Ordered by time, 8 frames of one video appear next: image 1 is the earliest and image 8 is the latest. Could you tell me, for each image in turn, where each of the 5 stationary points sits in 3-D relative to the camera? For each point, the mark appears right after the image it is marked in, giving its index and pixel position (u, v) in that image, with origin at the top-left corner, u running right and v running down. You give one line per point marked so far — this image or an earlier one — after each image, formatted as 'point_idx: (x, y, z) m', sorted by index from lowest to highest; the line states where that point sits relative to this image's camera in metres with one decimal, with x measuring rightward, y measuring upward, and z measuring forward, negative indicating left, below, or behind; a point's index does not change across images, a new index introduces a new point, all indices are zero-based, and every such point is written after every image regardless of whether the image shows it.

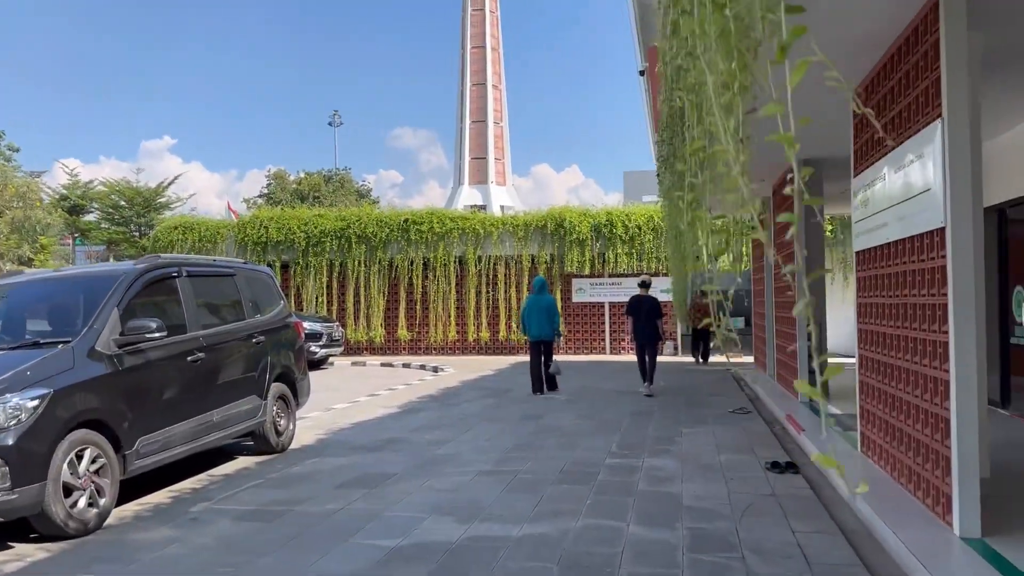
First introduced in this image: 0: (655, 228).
0: (+2.7, +1.2, +15.5) m
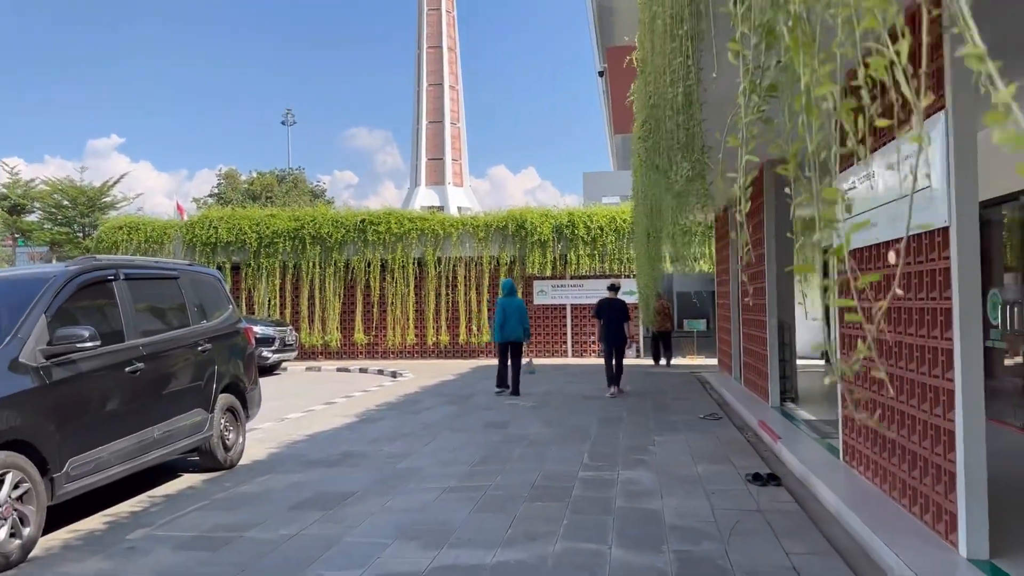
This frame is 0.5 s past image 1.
0: (+2.0, +1.1, +15.3) m
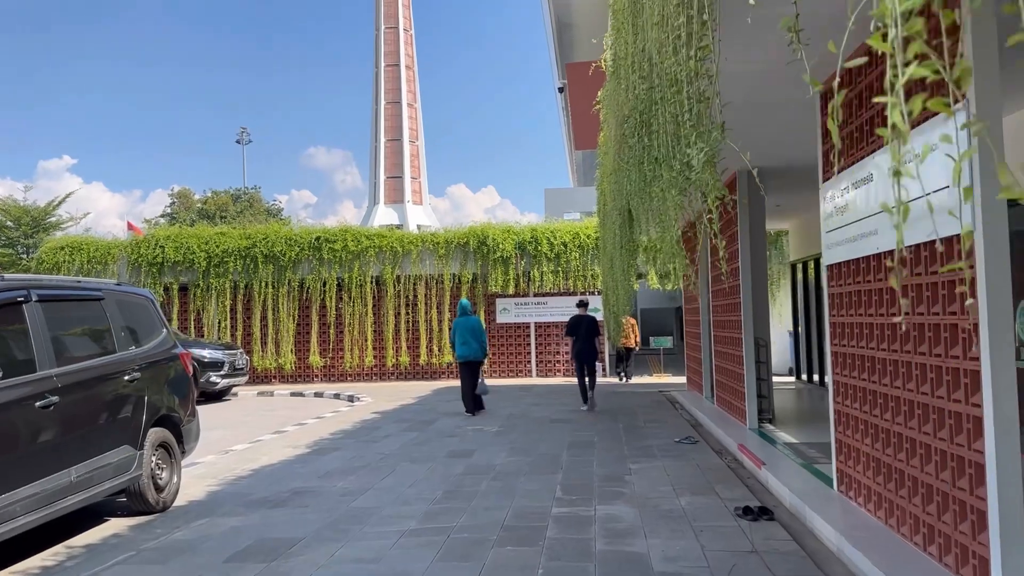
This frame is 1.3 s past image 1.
0: (+1.3, +0.8, +15.0) m
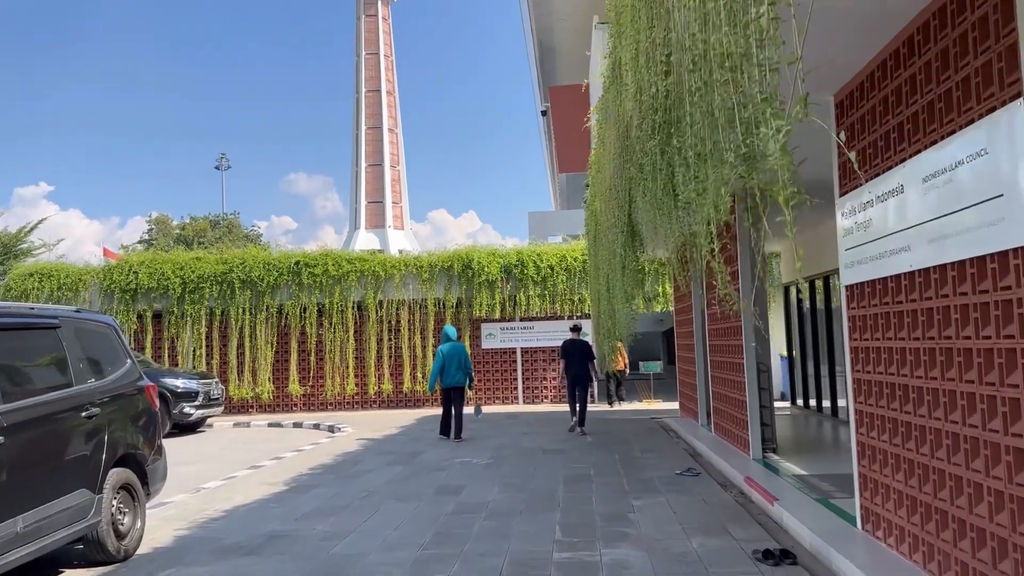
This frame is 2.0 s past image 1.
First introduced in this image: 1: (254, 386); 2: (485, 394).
0: (+1.0, +0.4, +14.6) m
1: (-4.8, -1.8, +15.0) m
2: (-0.5, -2.0, +15.1) m
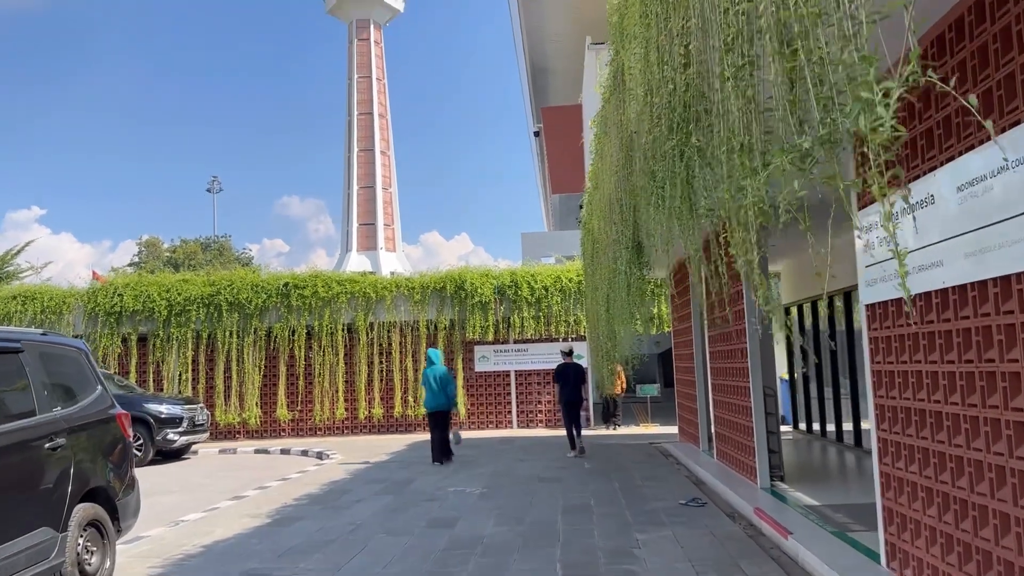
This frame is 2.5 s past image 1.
0: (+0.9, 0.0, +14.3) m
1: (-4.9, -2.2, +14.6) m
2: (-0.6, -2.4, +14.7) m
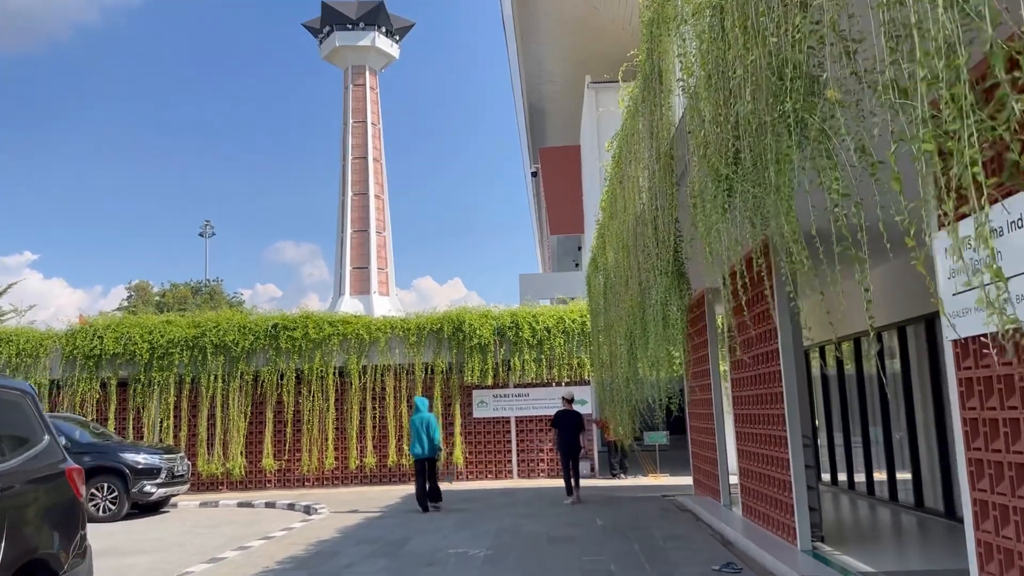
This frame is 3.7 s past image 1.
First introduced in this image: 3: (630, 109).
0: (+0.9, -0.7, +13.7) m
1: (-4.9, -2.9, +13.8) m
2: (-0.6, -3.1, +13.9) m
3: (+0.7, +1.1, +4.9) m
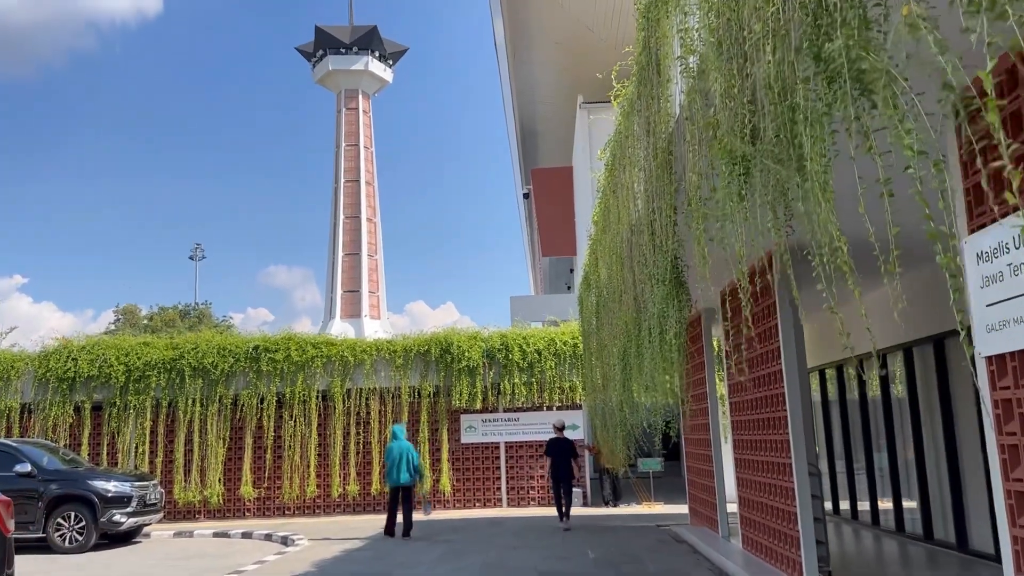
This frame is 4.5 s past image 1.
0: (+0.7, -1.0, +13.3) m
1: (-5.1, -3.3, +13.2) m
2: (-0.8, -3.5, +13.4) m
3: (+0.6, +1.0, +4.5) m
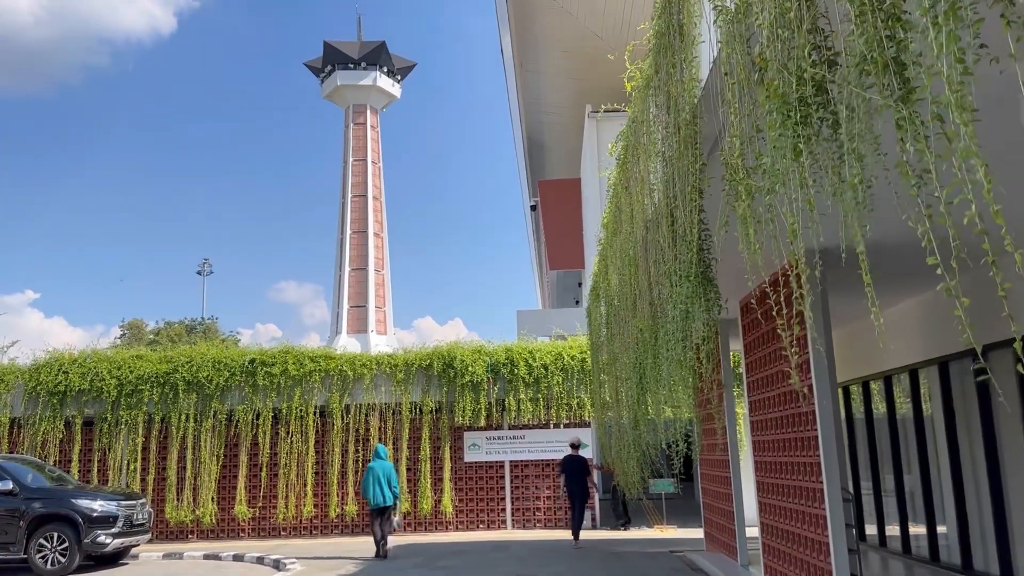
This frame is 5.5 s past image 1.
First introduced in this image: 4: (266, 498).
0: (+0.8, -1.2, +12.7) m
1: (-5.0, -3.5, +12.7) m
2: (-0.7, -3.7, +12.9) m
3: (+0.6, +1.0, +4.0) m
4: (-3.9, -3.4, +13.0) m
